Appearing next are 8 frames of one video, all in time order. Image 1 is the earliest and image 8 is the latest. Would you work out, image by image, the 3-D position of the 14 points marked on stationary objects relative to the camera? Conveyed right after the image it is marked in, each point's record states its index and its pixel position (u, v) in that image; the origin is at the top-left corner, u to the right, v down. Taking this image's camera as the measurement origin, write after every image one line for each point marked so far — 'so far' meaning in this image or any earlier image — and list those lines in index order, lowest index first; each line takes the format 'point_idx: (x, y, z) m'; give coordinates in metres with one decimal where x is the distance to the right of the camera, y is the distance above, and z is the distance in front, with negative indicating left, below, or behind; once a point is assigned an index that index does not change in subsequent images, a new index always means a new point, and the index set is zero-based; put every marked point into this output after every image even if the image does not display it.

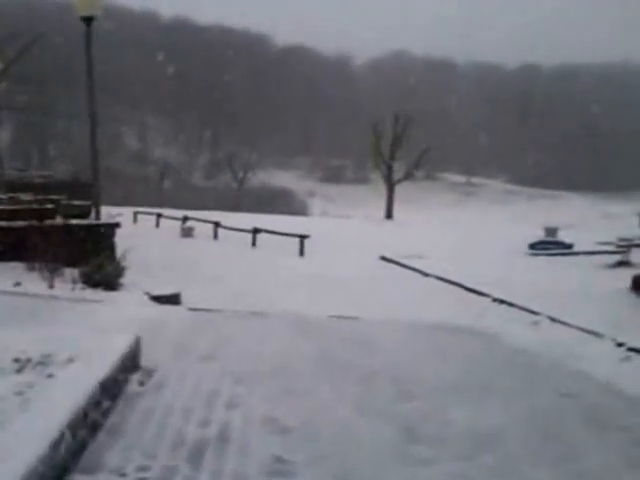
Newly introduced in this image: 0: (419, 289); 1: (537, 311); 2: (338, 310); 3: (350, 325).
0: (+1.3, -0.7, +11.4) m
1: (+2.1, -0.7, +8.7) m
2: (+0.2, -0.8, +10.0) m
3: (+0.2, -0.7, +7.7) m
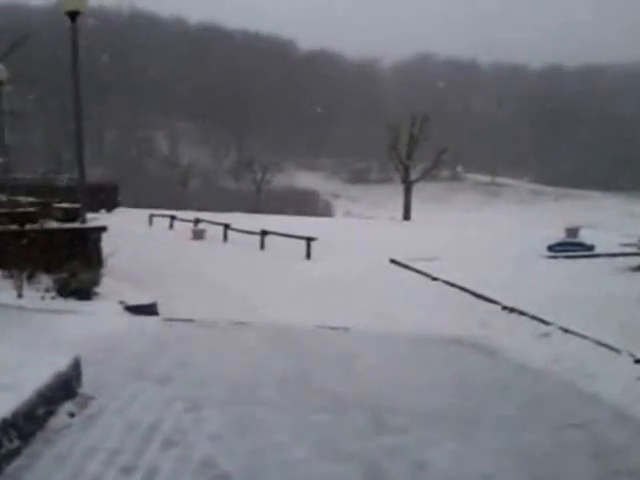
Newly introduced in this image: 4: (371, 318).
0: (+1.3, -0.7, +10.7) m
1: (+2.1, -0.7, +7.9) m
2: (+0.2, -0.9, +9.3) m
3: (+0.1, -0.8, +7.0) m
4: (+0.6, -0.8, +9.2) m
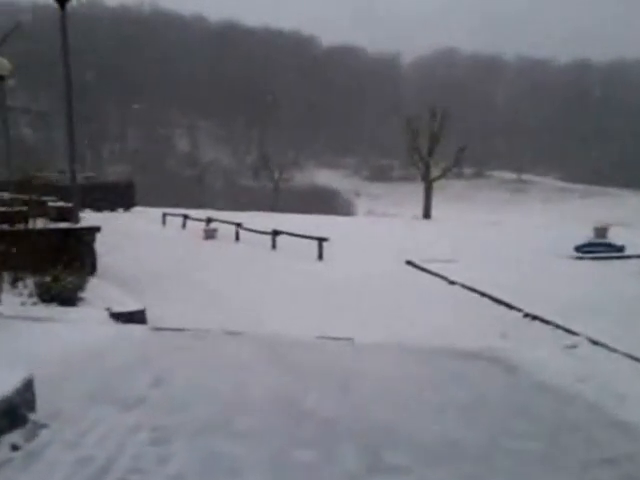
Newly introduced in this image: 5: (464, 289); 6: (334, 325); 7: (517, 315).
0: (+1.4, -0.7, +10.0) m
1: (+2.1, -0.7, +7.2) m
2: (+0.2, -0.9, +8.6) m
3: (+0.1, -0.8, +6.3) m
4: (+0.6, -0.9, +8.6) m
5: (+1.8, -0.6, +10.7) m
6: (+0.2, -0.9, +9.0) m
7: (+1.9, -0.7, +8.4) m
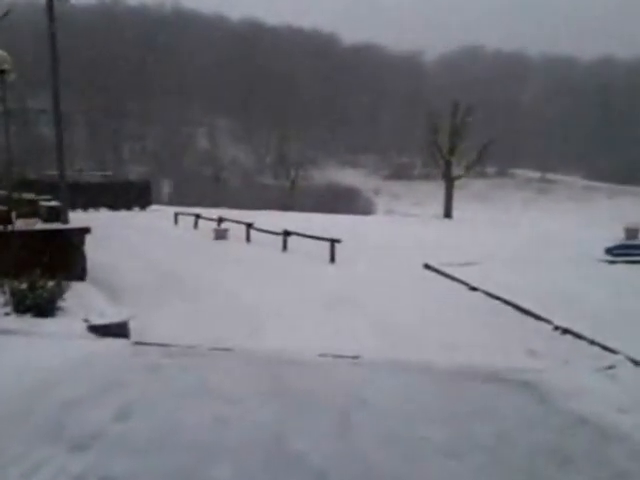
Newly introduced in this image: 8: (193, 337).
0: (+1.5, -0.7, +9.2) m
1: (+2.1, -0.8, +6.4) m
2: (+0.3, -0.9, +7.8) m
3: (+0.2, -0.8, +5.5) m
4: (+0.7, -0.9, +7.8) m
5: (+1.9, -0.6, +9.9) m
6: (+0.2, -0.9, +8.2) m
7: (+2.0, -0.8, +7.6) m
8: (-1.2, -0.9, +7.9) m
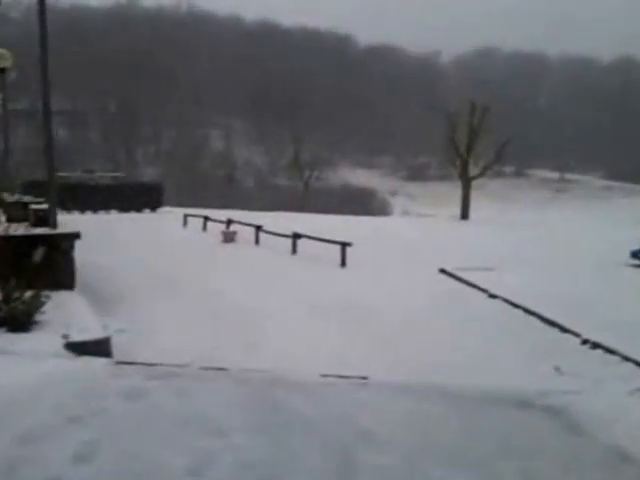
0: (+1.6, -0.8, +8.5) m
1: (+2.2, -0.8, +5.7) m
2: (+0.3, -0.9, +7.2) m
3: (+0.2, -0.9, +4.9) m
4: (+0.7, -0.9, +7.2) m
5: (+2.0, -0.7, +9.2) m
6: (+0.3, -0.9, +7.6) m
7: (+2.0, -0.8, +6.9) m
8: (-1.1, -0.9, +7.3) m
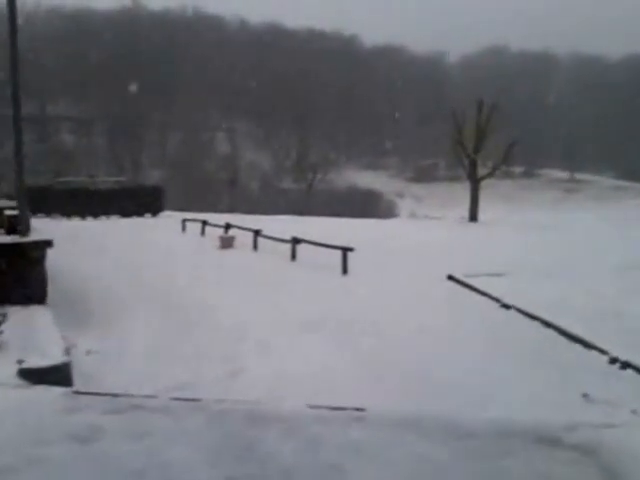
0: (+1.6, -0.8, +7.8) m
1: (+2.1, -0.8, +5.0) m
2: (+0.3, -1.0, +6.5) m
3: (+0.1, -0.9, +4.2) m
4: (+0.7, -1.0, +6.4) m
5: (+2.0, -0.7, +8.5) m
6: (+0.3, -1.0, +6.8) m
7: (+2.0, -0.8, +6.2) m
8: (-1.1, -1.0, +6.5) m
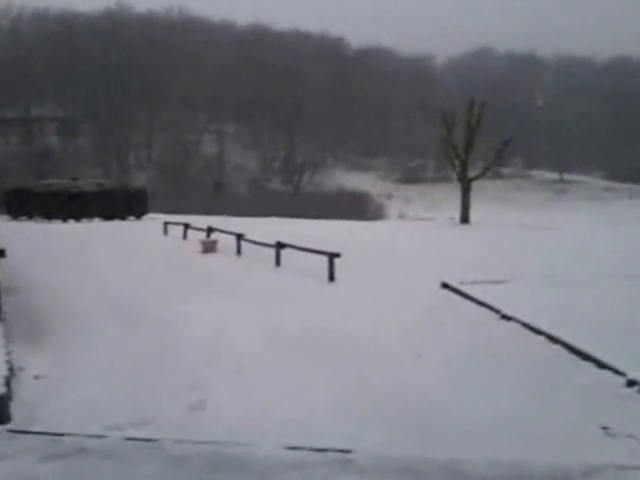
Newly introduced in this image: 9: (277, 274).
0: (+1.4, -0.9, +7.2) m
1: (+2.0, -0.9, +4.3) m
2: (+0.2, -1.0, +5.8) m
3: (0.0, -0.9, +3.5) m
4: (+0.6, -1.0, +5.8) m
5: (+1.8, -0.8, +7.8) m
6: (+0.2, -1.0, +6.2) m
7: (+1.9, -0.9, +5.5) m
8: (-1.3, -1.0, +5.9) m
9: (-0.6, -0.5, +12.1) m
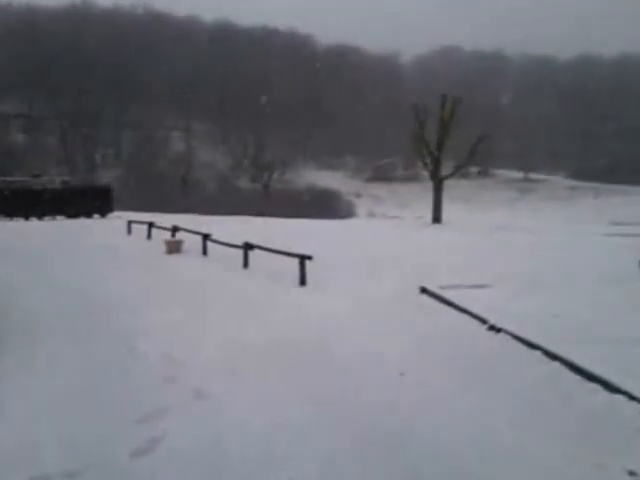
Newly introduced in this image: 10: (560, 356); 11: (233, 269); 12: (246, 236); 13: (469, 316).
0: (+1.2, -0.9, +6.6) m
1: (+1.9, -0.9, +3.8) m
2: (0.0, -1.1, +5.2) m
3: (-0.1, -1.0, +2.9) m
4: (+0.4, -1.0, +5.1) m
5: (+1.6, -0.8, +7.3) m
6: (0.0, -1.1, +5.6) m
7: (+1.7, -0.9, +4.9) m
8: (-1.4, -1.1, +5.2) m
9: (-1.0, -0.5, +11.5) m
10: (+1.7, -0.8, +6.5) m
11: (-1.2, -0.4, +12.1) m
12: (-1.4, +0.1, +16.6) m
13: (+1.4, -0.7, +8.4) m
